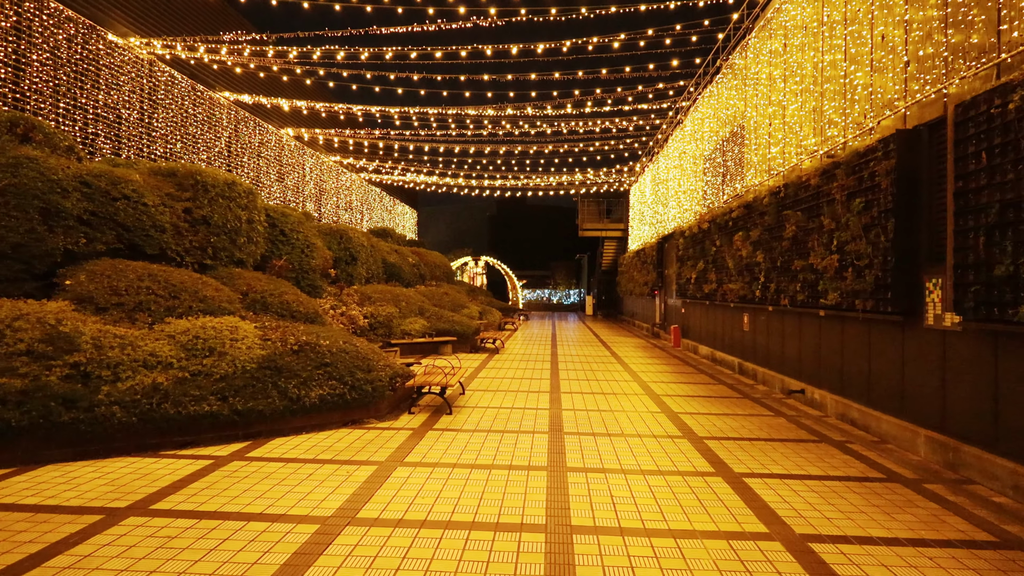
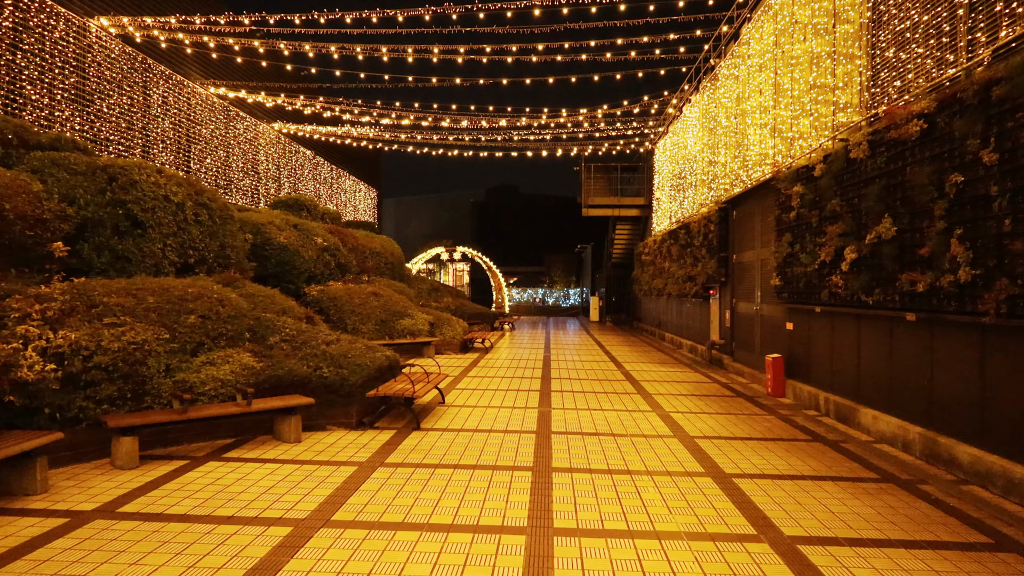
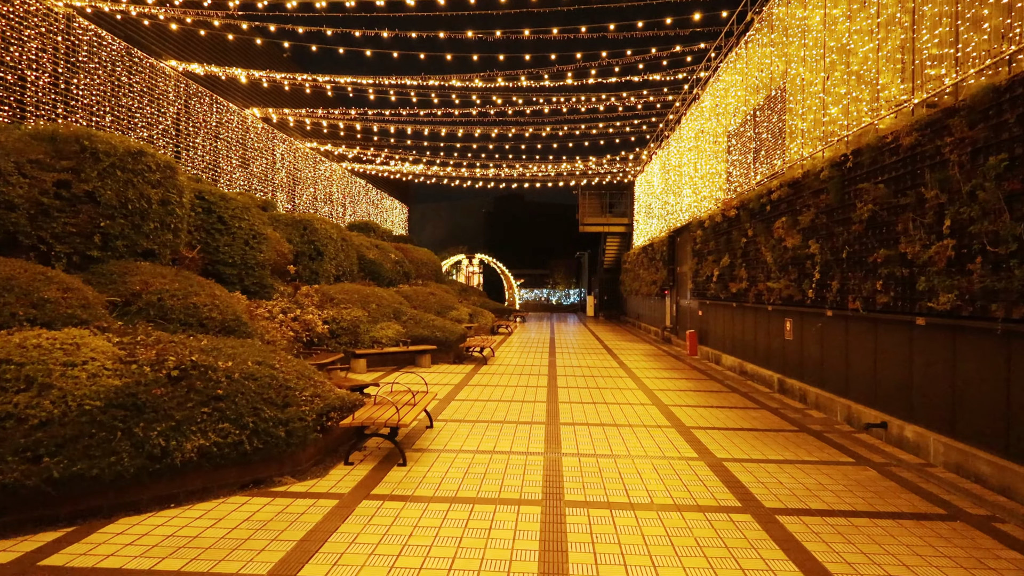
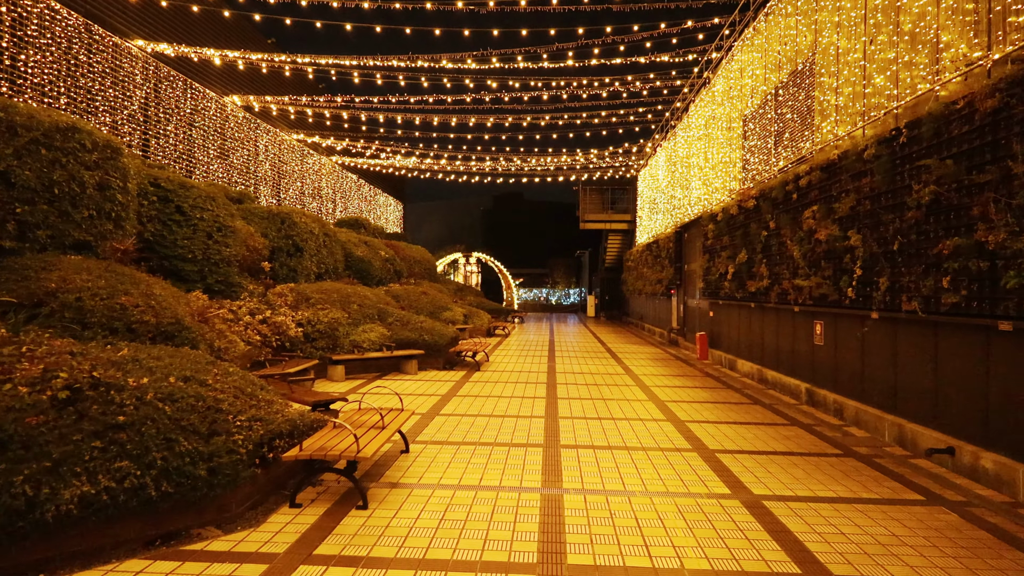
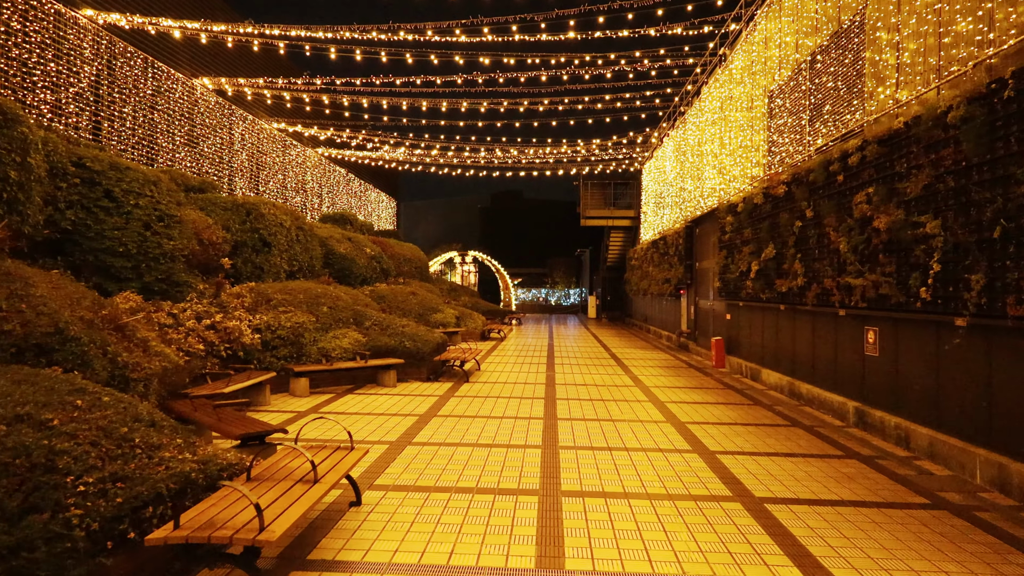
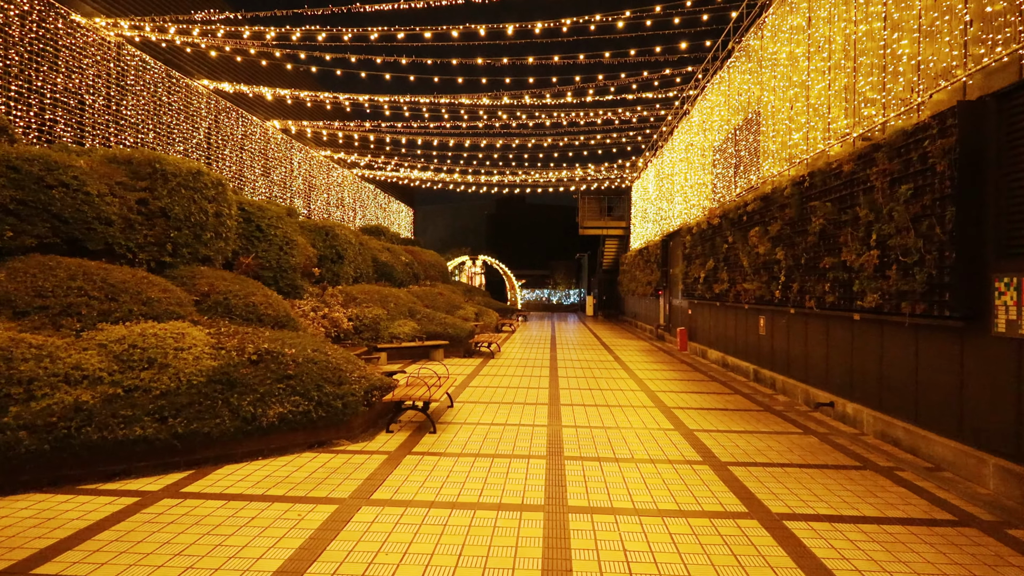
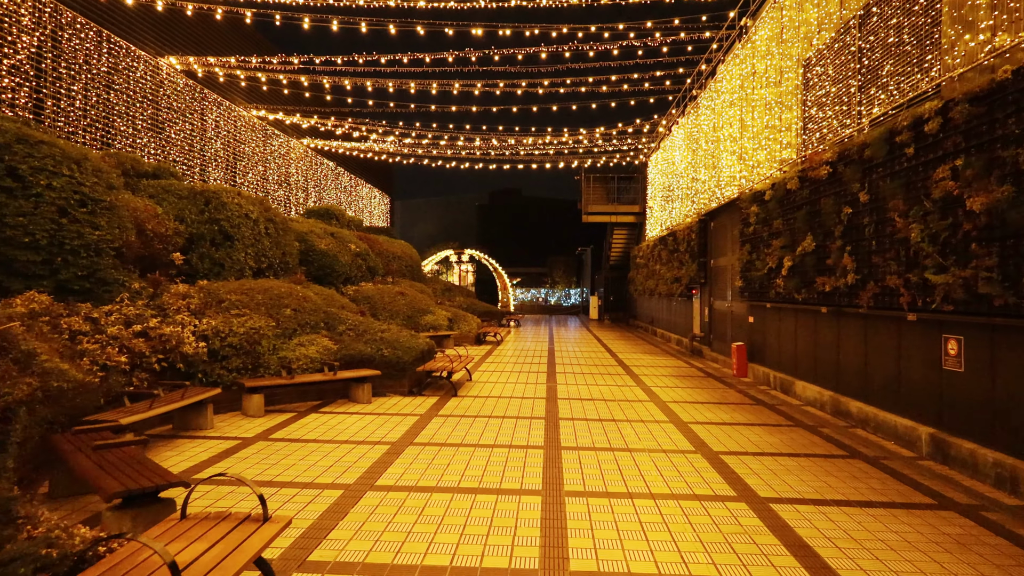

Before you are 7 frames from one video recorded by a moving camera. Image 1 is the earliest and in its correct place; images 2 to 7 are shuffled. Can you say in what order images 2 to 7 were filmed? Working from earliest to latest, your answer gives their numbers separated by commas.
6, 3, 4, 5, 7, 2
